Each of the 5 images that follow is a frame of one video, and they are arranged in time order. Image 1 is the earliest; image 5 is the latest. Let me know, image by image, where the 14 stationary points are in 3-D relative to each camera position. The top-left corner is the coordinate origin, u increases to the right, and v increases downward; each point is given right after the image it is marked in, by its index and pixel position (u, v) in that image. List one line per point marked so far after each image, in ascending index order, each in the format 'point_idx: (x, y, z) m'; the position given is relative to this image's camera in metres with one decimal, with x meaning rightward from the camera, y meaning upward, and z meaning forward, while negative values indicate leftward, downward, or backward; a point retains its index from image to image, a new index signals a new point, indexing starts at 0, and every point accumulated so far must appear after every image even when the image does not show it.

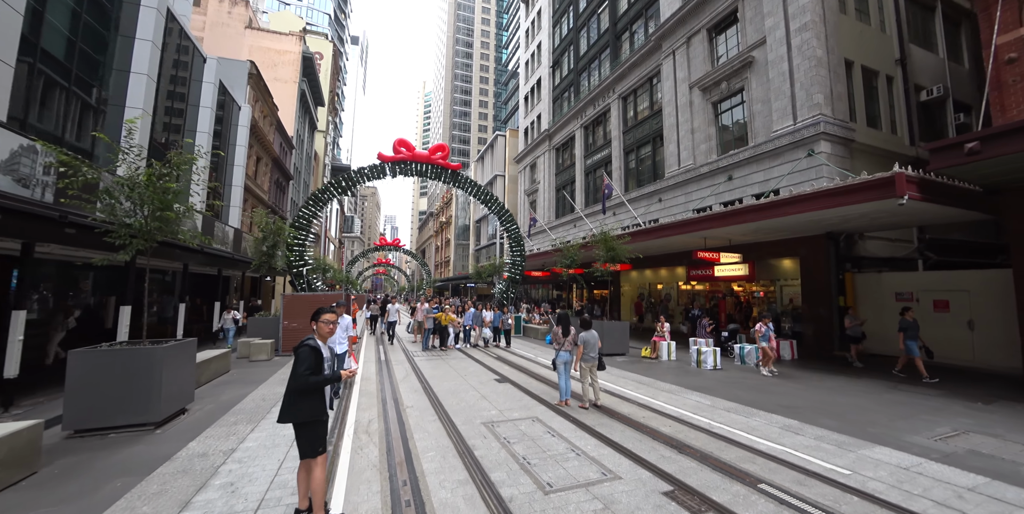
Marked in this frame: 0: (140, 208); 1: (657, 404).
0: (-5.8, +0.8, +6.3) m
1: (+2.5, -2.6, +7.1) m
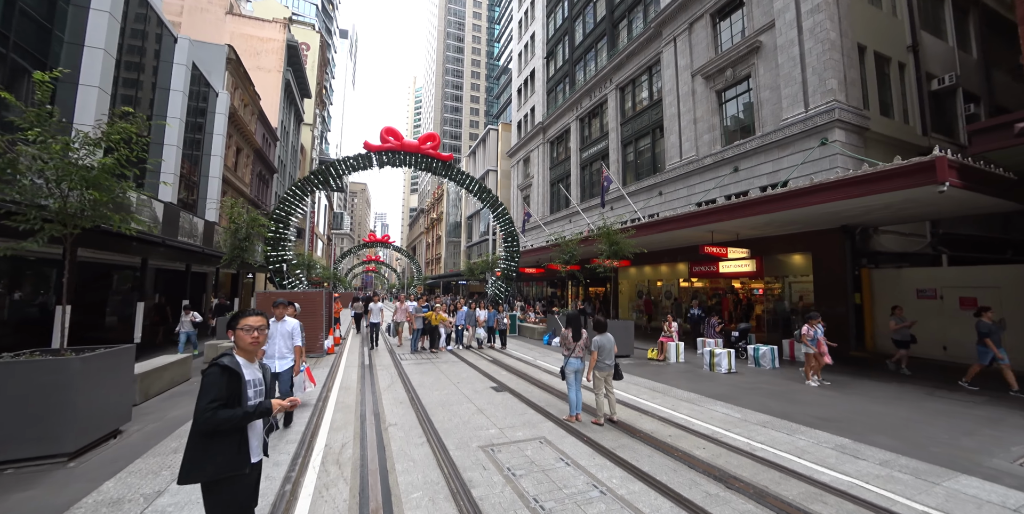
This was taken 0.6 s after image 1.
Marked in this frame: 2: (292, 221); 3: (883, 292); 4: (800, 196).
0: (-5.8, +0.9, +5.2) m
1: (+2.6, -2.5, +6.1) m
2: (-10.0, +1.7, +18.3) m
3: (+12.1, -1.1, +13.1) m
4: (+8.0, +1.7, +11.2) m
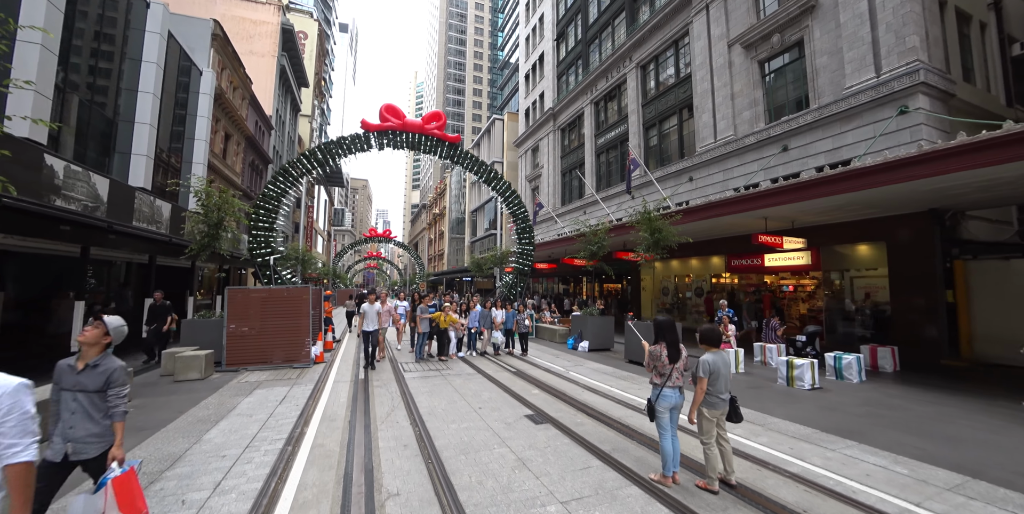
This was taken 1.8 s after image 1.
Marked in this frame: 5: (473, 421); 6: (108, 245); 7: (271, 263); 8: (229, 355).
0: (-5.2, +1.1, +3.1) m
1: (+3.2, -2.2, +4.1) m
2: (-9.4, +2.0, +16.2) m
3: (+12.7, -0.8, +11.0) m
4: (+8.7, +2.0, +9.1) m
5: (-0.5, -2.3, +5.8) m
6: (-9.0, +0.3, +9.1) m
7: (-9.4, -0.2, +15.6) m
8: (-6.6, -2.3, +9.4) m
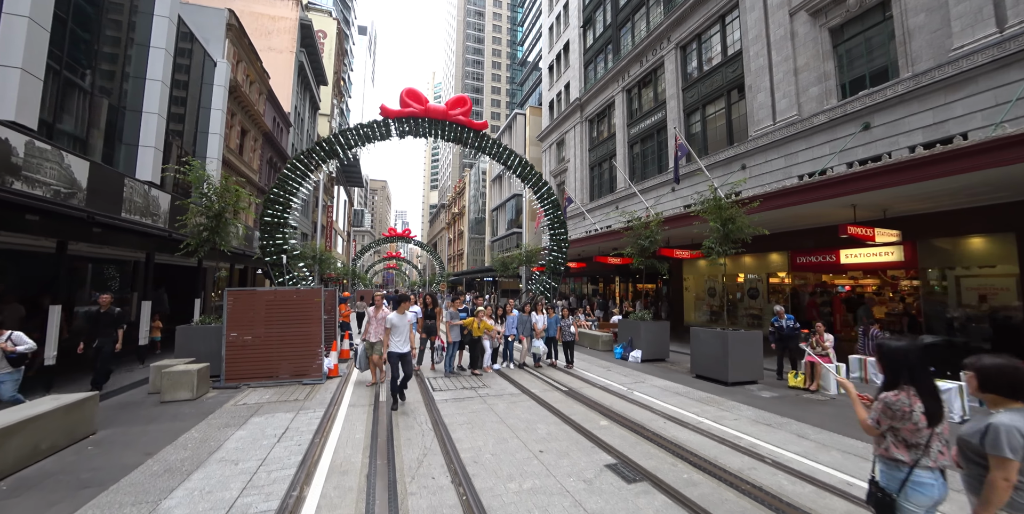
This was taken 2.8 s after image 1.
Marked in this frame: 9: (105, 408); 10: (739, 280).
0: (-4.5, +1.2, +1.7) m
1: (+3.9, -2.1, +2.3) m
2: (-8.1, +2.0, +14.9) m
3: (+13.8, -0.7, +8.8) m
4: (+9.6, +2.1, +7.1) m
5: (+0.3, -2.2, +4.1) m
6: (-8.1, +0.4, +7.8) m
7: (-8.1, -0.2, +14.3) m
8: (-5.6, -2.2, +8.0) m
9: (-6.4, -2.4, +6.3) m
10: (+10.2, -1.0, +18.1) m
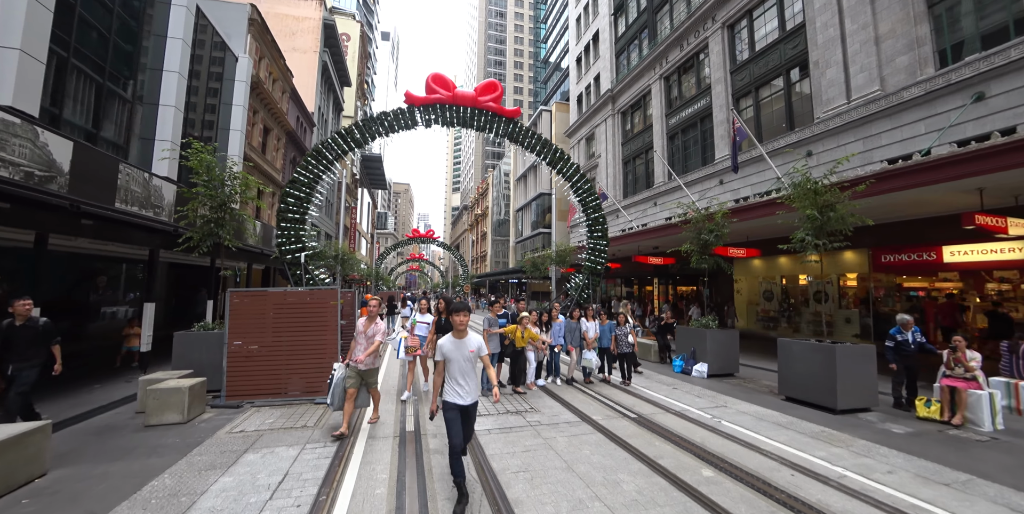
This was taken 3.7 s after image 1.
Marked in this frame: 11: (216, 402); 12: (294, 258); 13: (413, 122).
0: (-4.0, +1.3, +0.4) m
1: (+4.5, -2.0, +0.6) m
2: (-6.9, +2.1, +13.9) m
3: (+14.7, -0.6, +6.5) m
4: (+10.4, +2.2, +5.1) m
5: (+0.9, -2.1, +2.6) m
6: (-7.2, +0.4, +6.7) m
7: (-6.9, -0.1, +13.3) m
8: (-4.7, -2.2, +6.8) m
9: (-5.6, -2.3, +5.2) m
10: (+11.6, -1.0, +16.0) m
11: (-5.0, -2.4, +6.8) m
12: (-7.2, 0.0, +13.2) m
13: (-3.6, +4.9, +14.8) m
